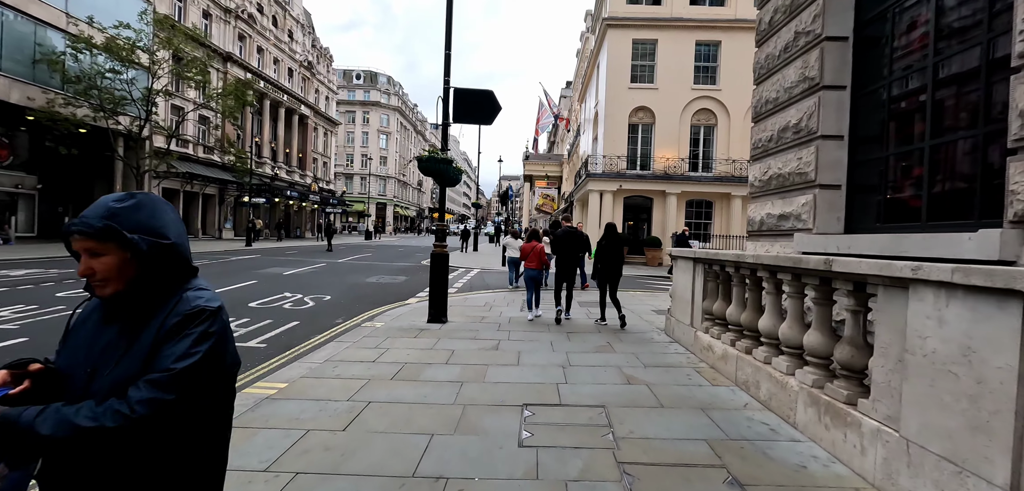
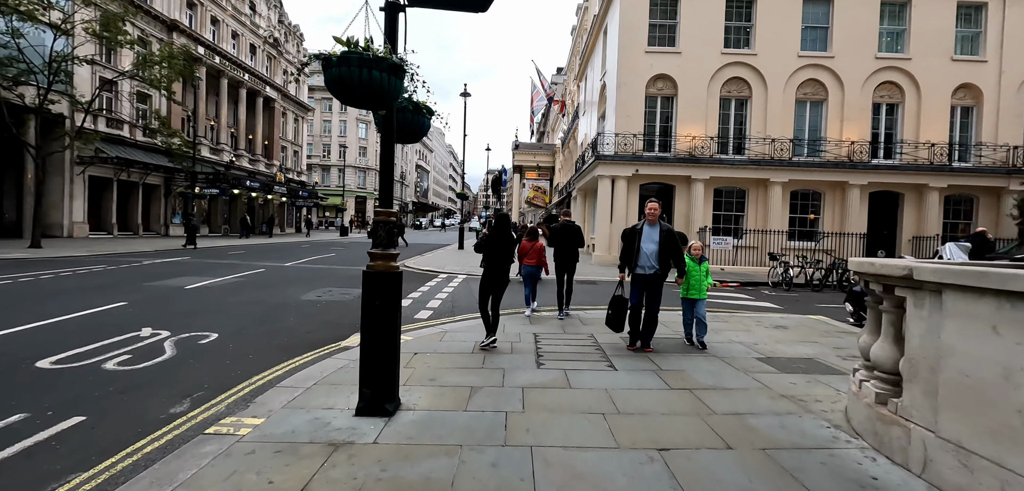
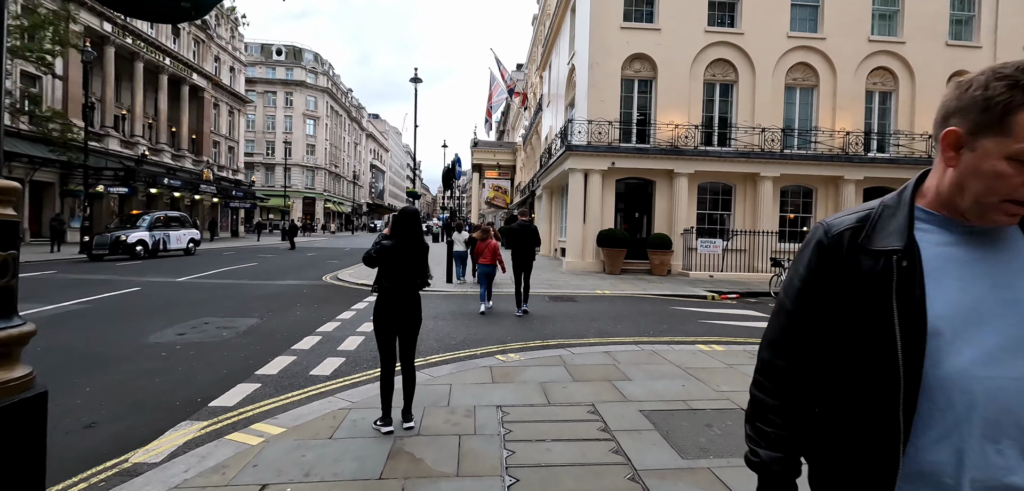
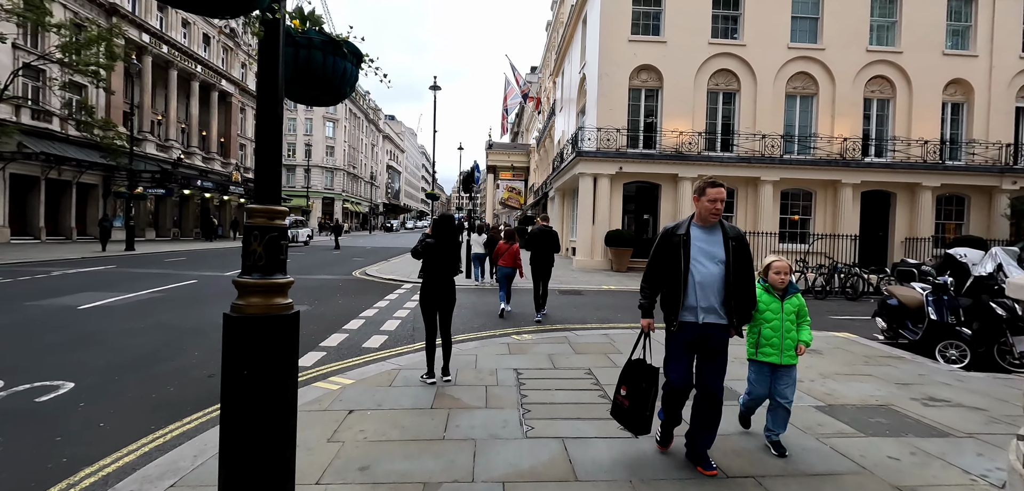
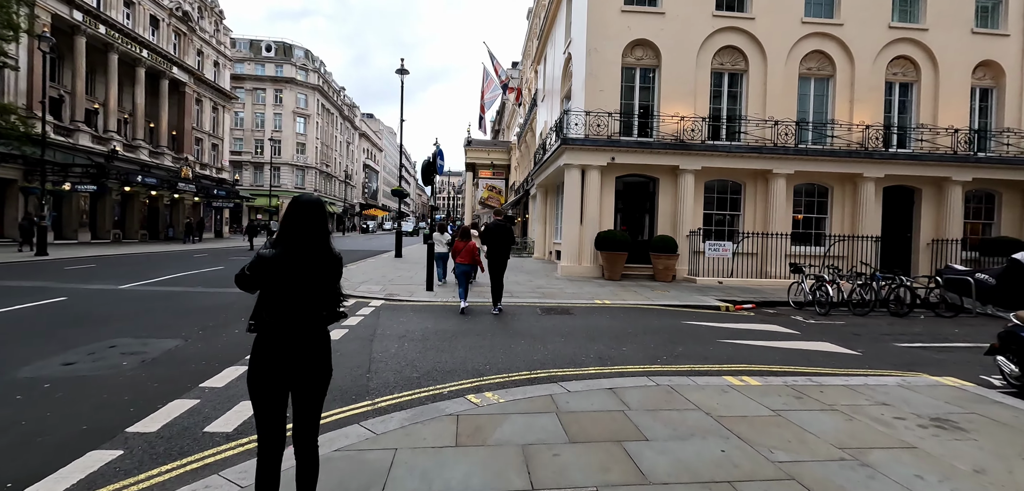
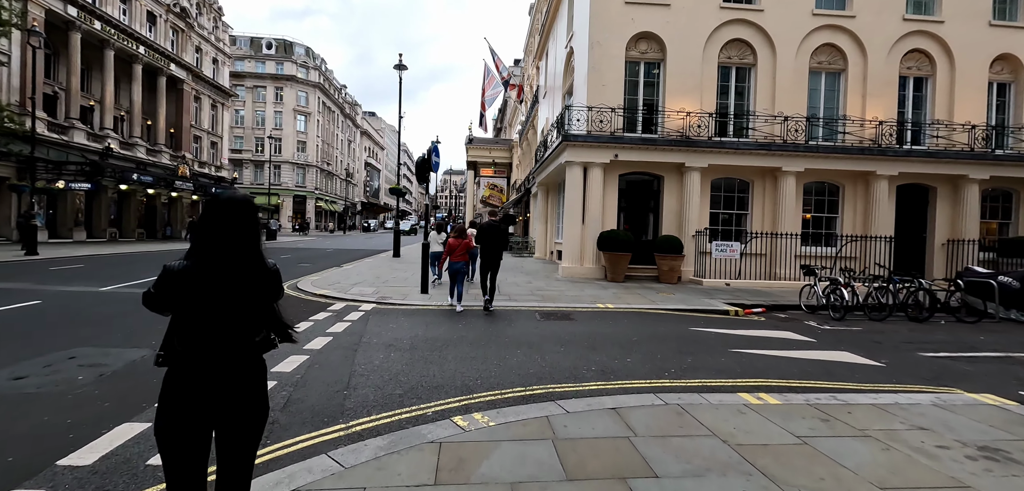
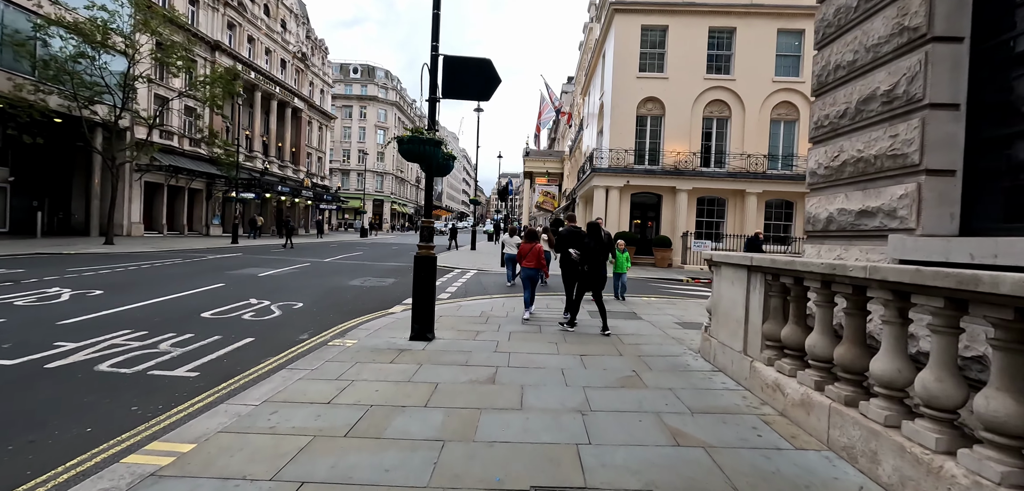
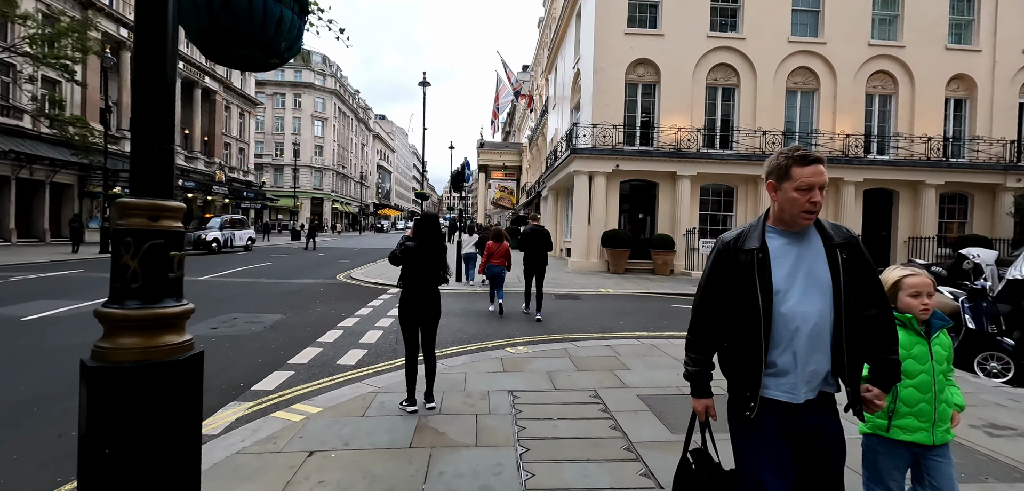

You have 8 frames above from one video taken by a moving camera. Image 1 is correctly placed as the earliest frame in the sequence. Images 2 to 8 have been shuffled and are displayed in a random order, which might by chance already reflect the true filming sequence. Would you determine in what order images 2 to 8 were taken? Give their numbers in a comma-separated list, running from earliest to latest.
7, 2, 4, 8, 3, 5, 6
